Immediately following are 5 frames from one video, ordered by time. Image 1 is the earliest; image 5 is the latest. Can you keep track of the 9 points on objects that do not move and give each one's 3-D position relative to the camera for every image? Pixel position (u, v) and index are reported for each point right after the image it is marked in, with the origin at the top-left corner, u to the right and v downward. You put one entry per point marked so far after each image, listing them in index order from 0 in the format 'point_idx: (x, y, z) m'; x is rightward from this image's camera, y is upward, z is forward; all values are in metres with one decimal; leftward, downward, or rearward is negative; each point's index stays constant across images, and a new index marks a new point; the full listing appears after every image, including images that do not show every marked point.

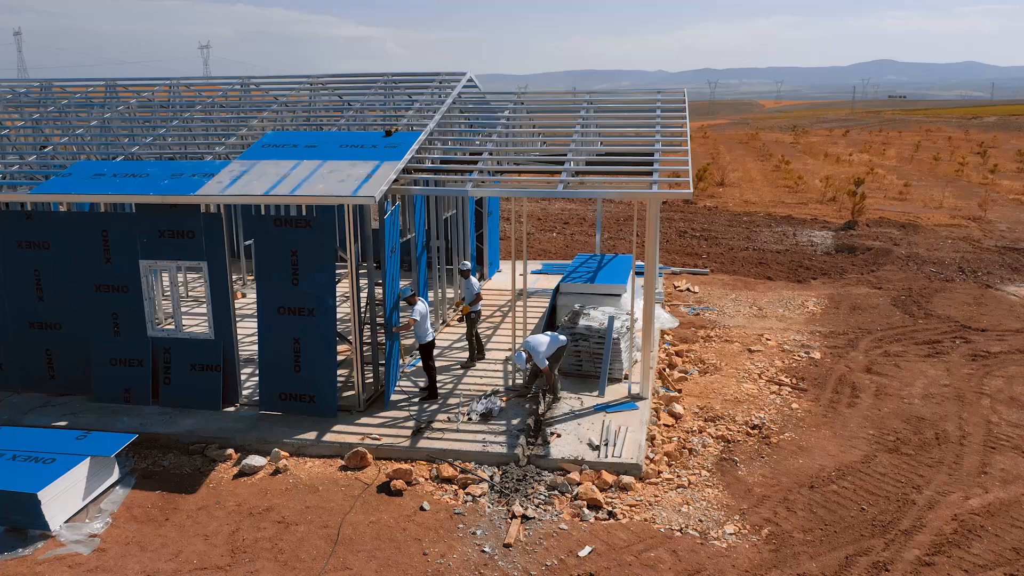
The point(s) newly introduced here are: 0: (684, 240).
0: (+3.8, +1.1, +18.5) m
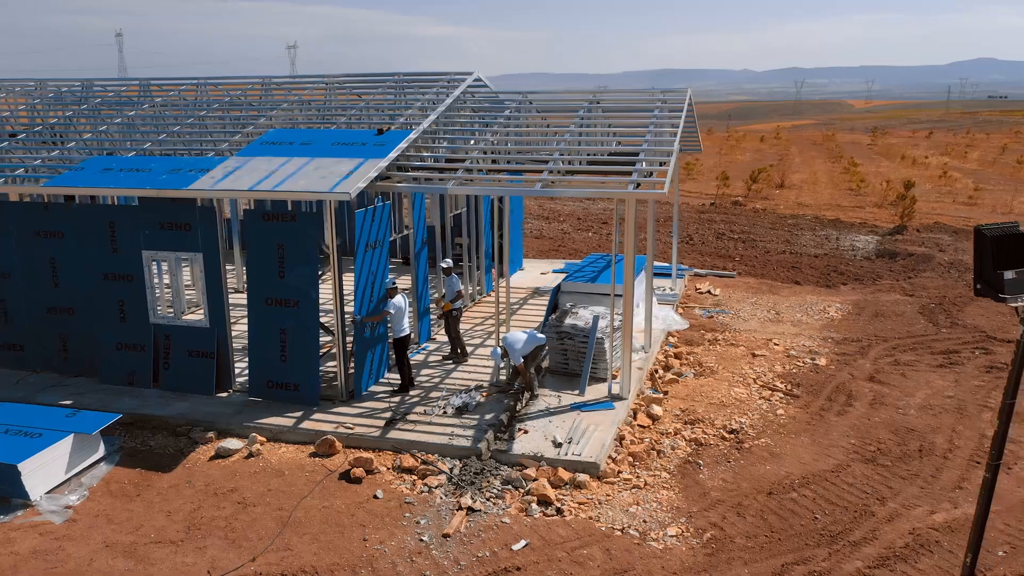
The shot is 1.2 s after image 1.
0: (+4.6, +1.0, +18.2) m
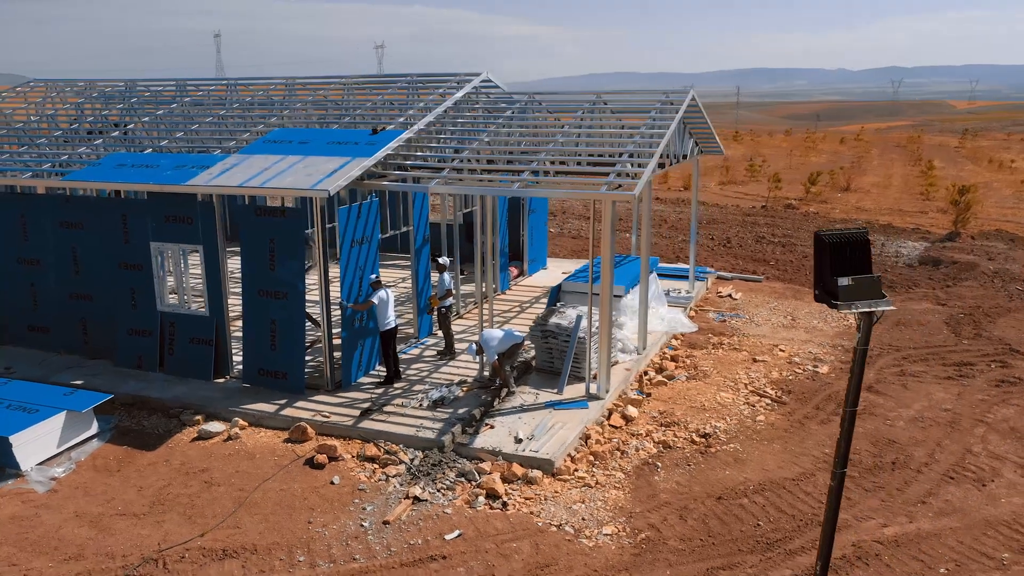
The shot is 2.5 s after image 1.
0: (+5.3, +0.9, +17.9) m
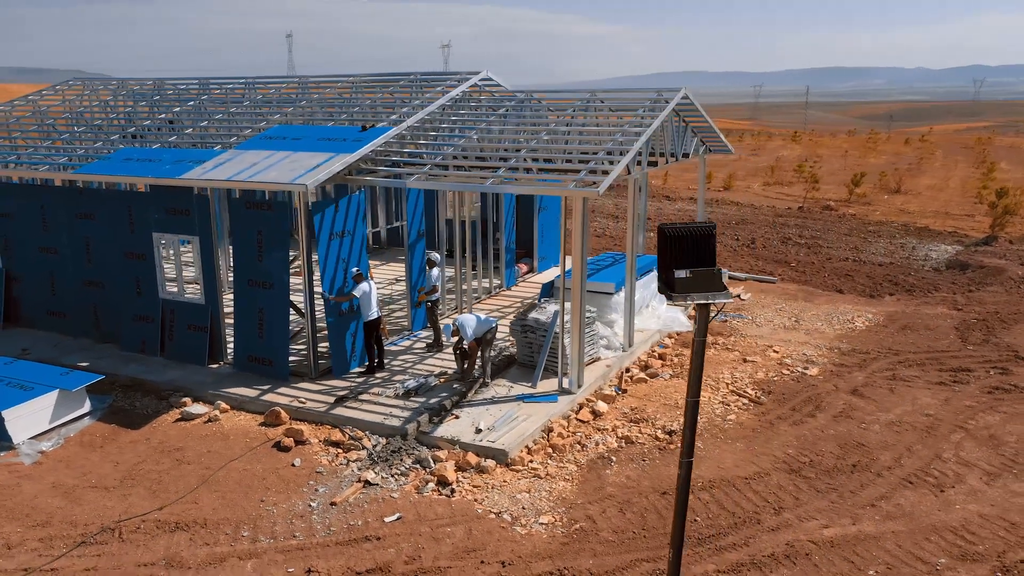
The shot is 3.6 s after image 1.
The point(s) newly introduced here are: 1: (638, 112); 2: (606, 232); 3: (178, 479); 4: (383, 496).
0: (+5.8, +0.9, +17.6) m
1: (+1.6, +2.2, +10.3) m
2: (+2.2, +1.3, +19.4) m
3: (-2.9, -1.7, +7.3) m
4: (-1.1, -1.7, +6.9) m
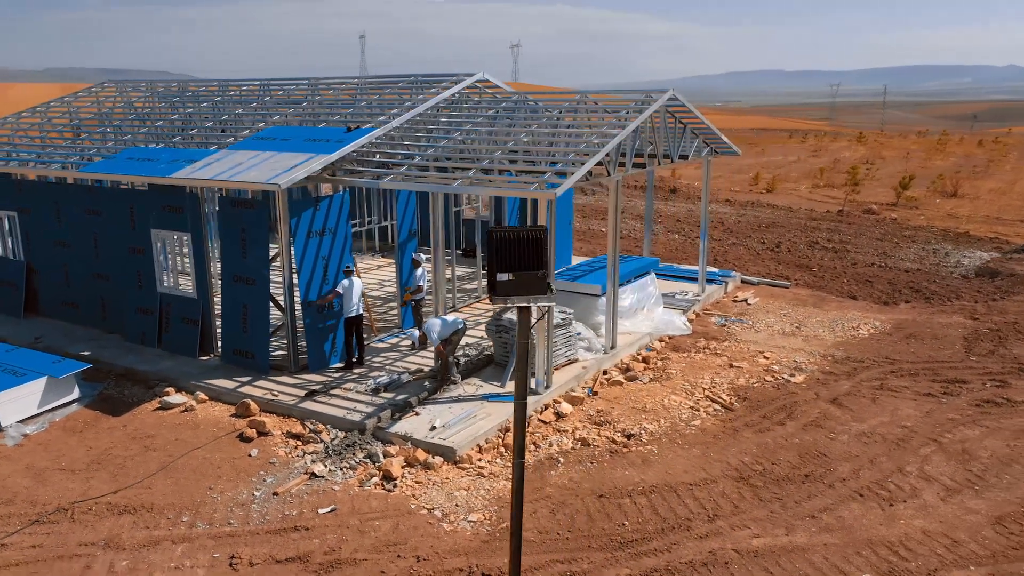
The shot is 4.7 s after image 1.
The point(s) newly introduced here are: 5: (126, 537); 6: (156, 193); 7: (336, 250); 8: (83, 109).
0: (+6.1, +0.8, +17.2) m
1: (+1.4, +2.2, +10.3) m
2: (+2.7, +1.2, +19.2) m
3: (-3.4, -1.6, +7.6) m
4: (-1.6, -1.7, +7.1) m
5: (-3.0, -1.9, +6.4) m
6: (-4.4, +1.2, +10.2) m
7: (-2.1, +0.4, +9.9) m
8: (-7.5, +3.1, +14.5) m
